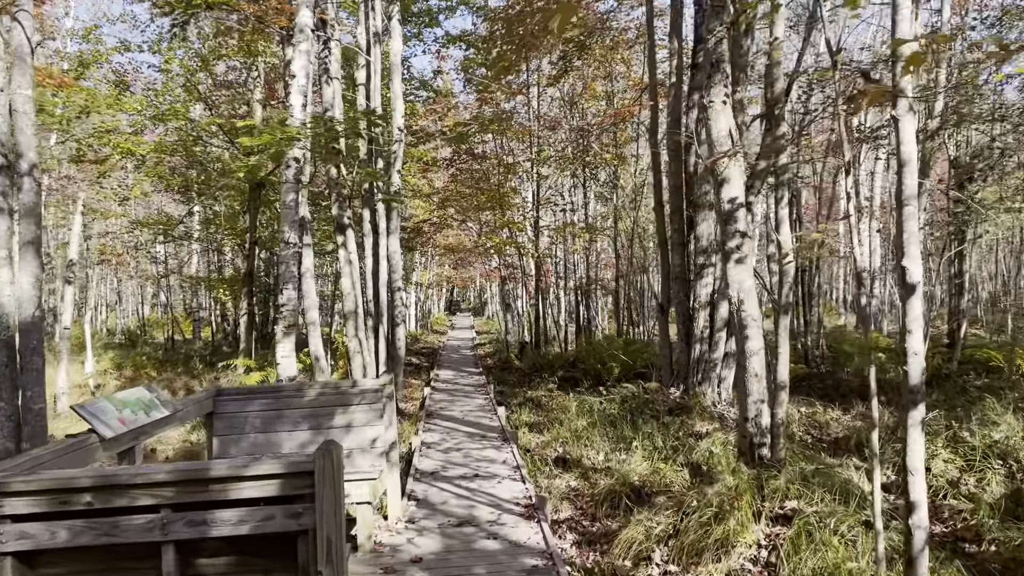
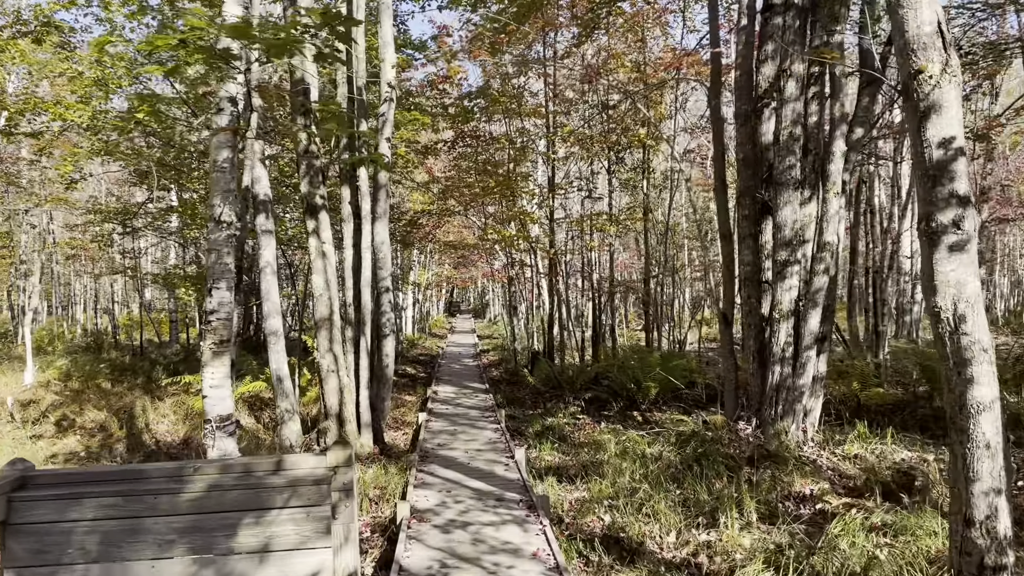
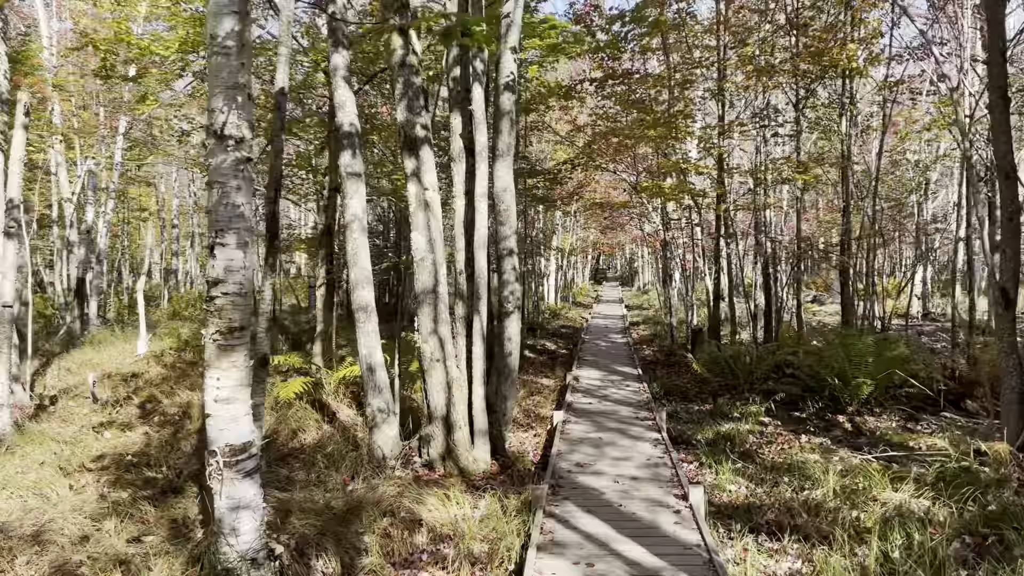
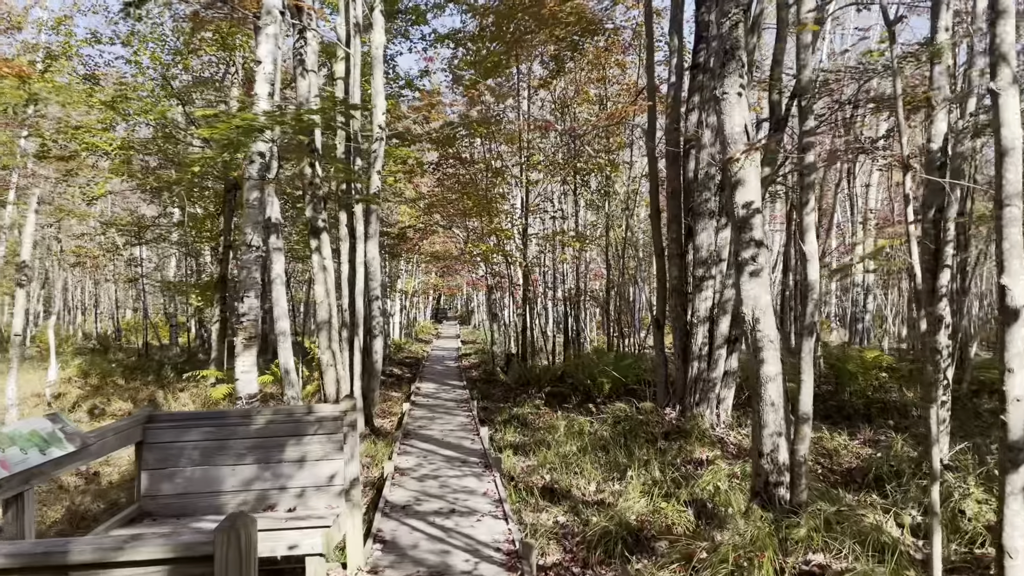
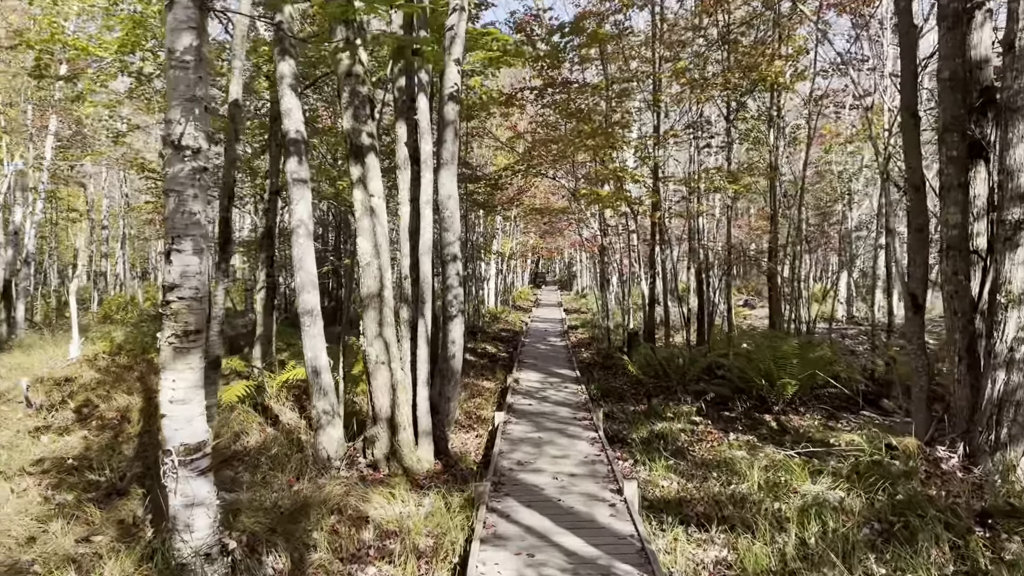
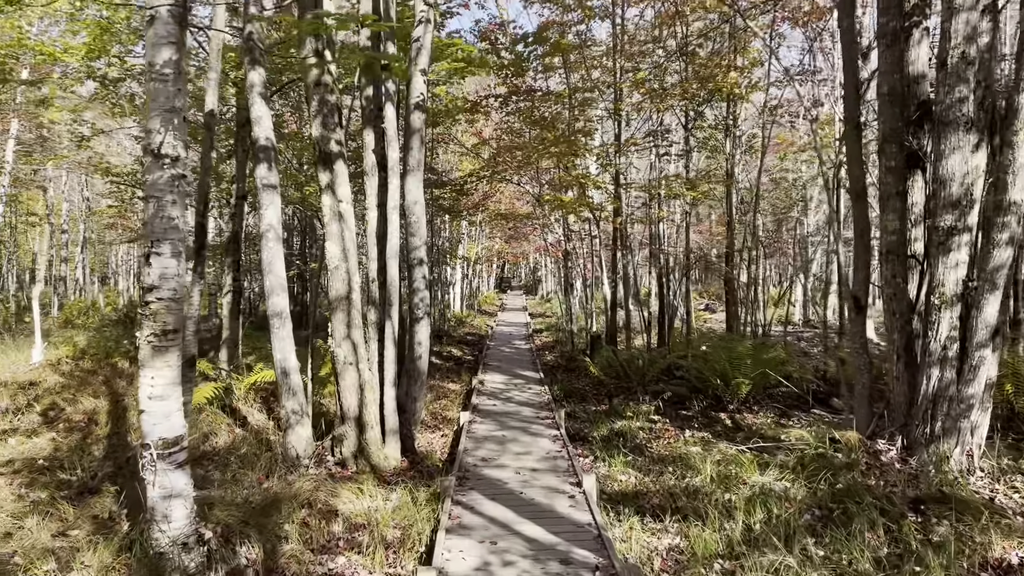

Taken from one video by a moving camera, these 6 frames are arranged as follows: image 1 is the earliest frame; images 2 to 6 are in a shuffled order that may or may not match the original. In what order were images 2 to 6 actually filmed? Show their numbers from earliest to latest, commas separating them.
4, 2, 6, 5, 3
